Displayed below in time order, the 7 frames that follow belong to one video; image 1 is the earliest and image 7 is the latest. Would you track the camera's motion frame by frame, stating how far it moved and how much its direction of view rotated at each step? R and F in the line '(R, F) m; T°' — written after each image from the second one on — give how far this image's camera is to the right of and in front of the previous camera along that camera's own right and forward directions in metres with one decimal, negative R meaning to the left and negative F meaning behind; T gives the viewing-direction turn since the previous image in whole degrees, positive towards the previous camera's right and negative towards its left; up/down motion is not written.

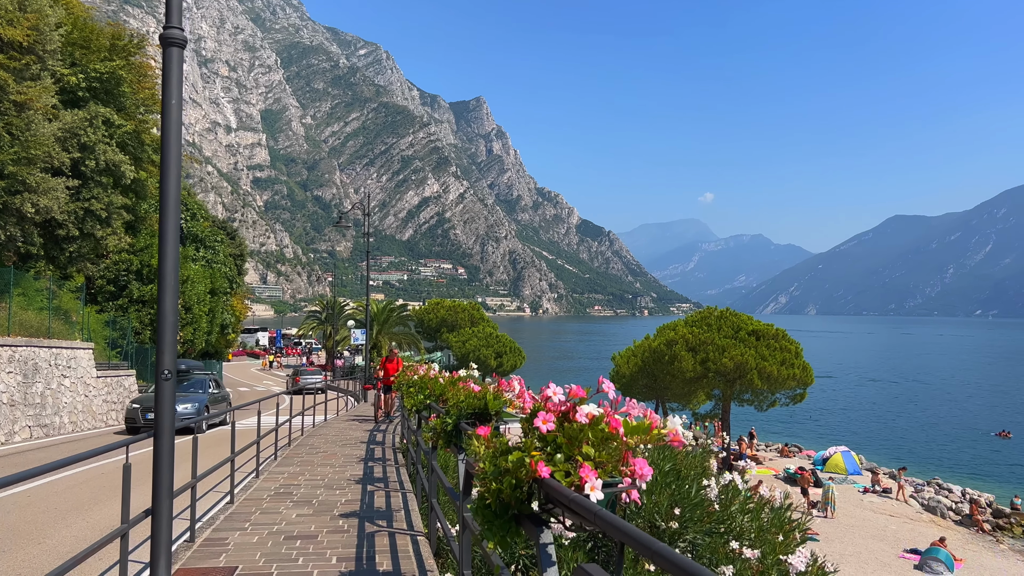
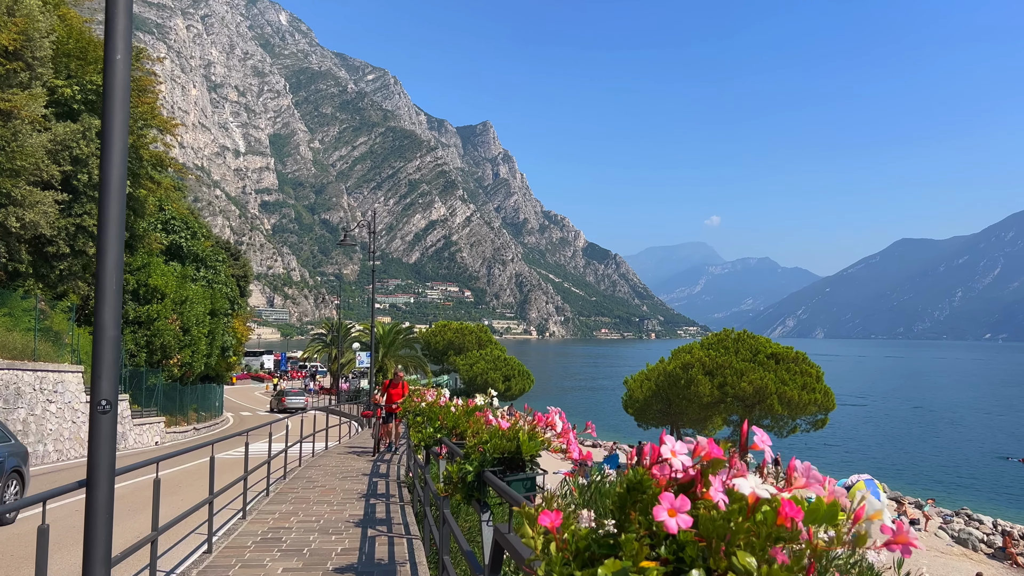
(-0.2, +1.2) m; 0°
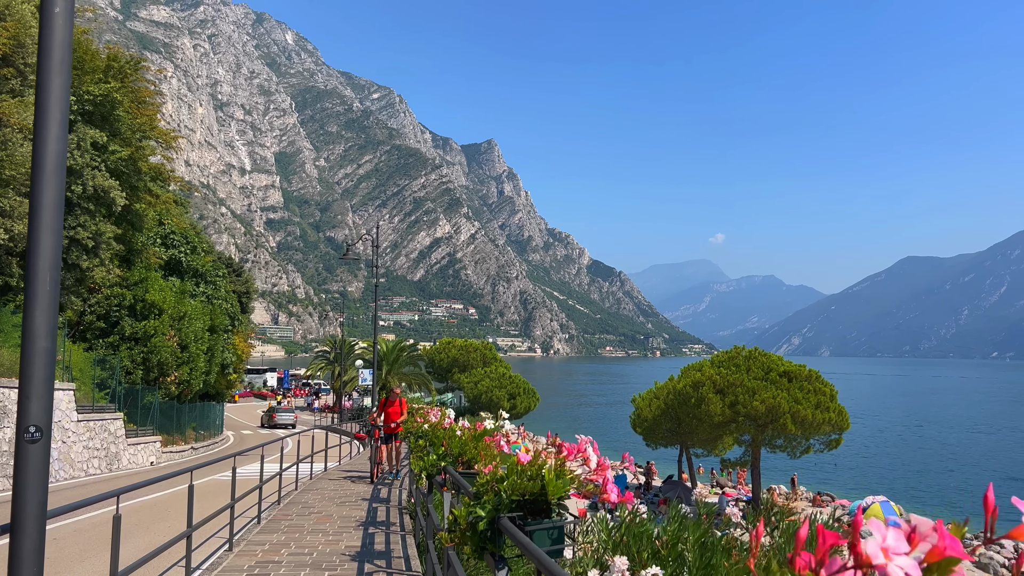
(-0.1, +0.8) m; 0°
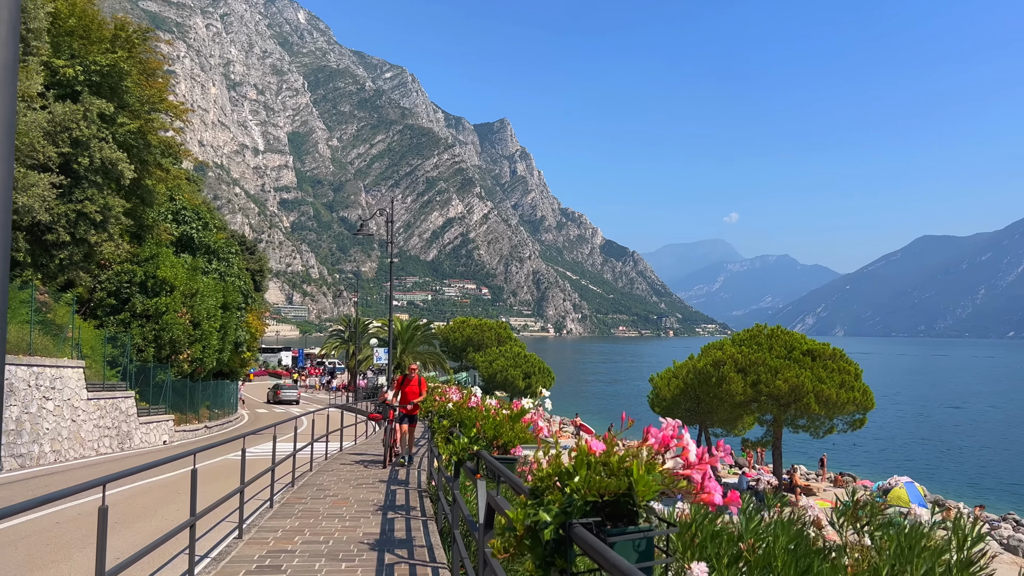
(-0.2, +0.7) m; -1°
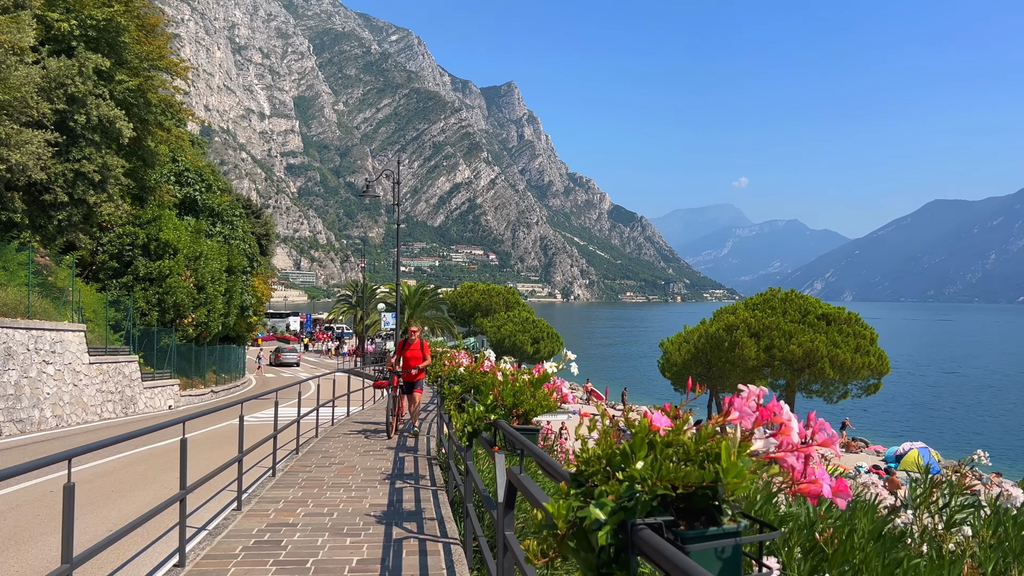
(-0.1, +0.6) m; -1°
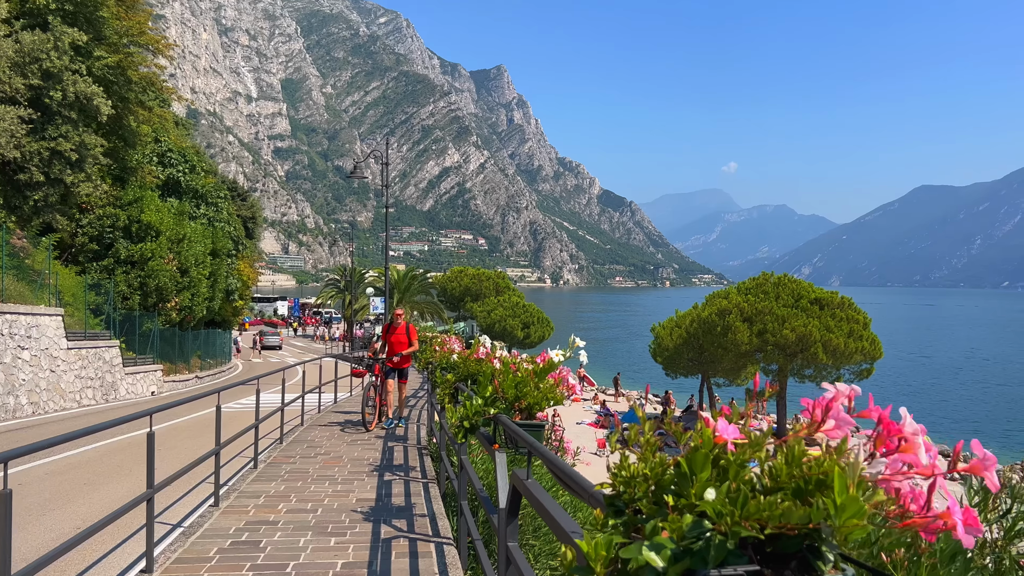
(-0.1, +0.5) m; +1°
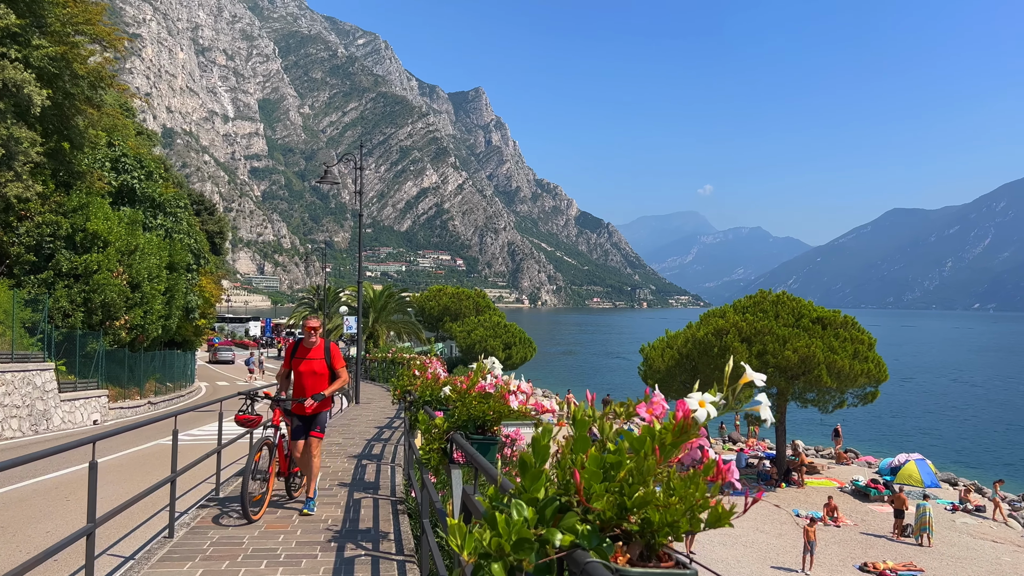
(-0.2, +2.3) m; +2°
